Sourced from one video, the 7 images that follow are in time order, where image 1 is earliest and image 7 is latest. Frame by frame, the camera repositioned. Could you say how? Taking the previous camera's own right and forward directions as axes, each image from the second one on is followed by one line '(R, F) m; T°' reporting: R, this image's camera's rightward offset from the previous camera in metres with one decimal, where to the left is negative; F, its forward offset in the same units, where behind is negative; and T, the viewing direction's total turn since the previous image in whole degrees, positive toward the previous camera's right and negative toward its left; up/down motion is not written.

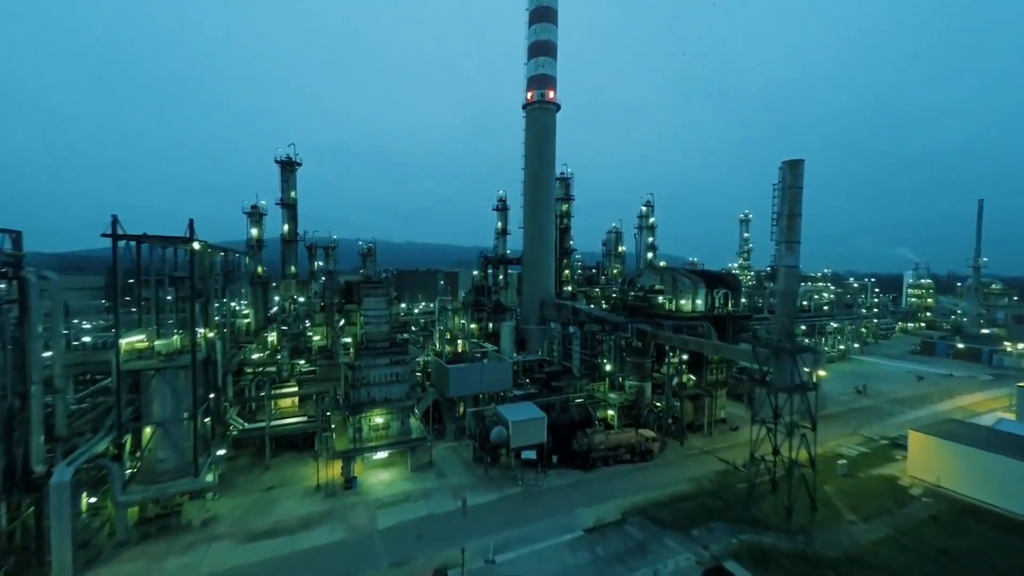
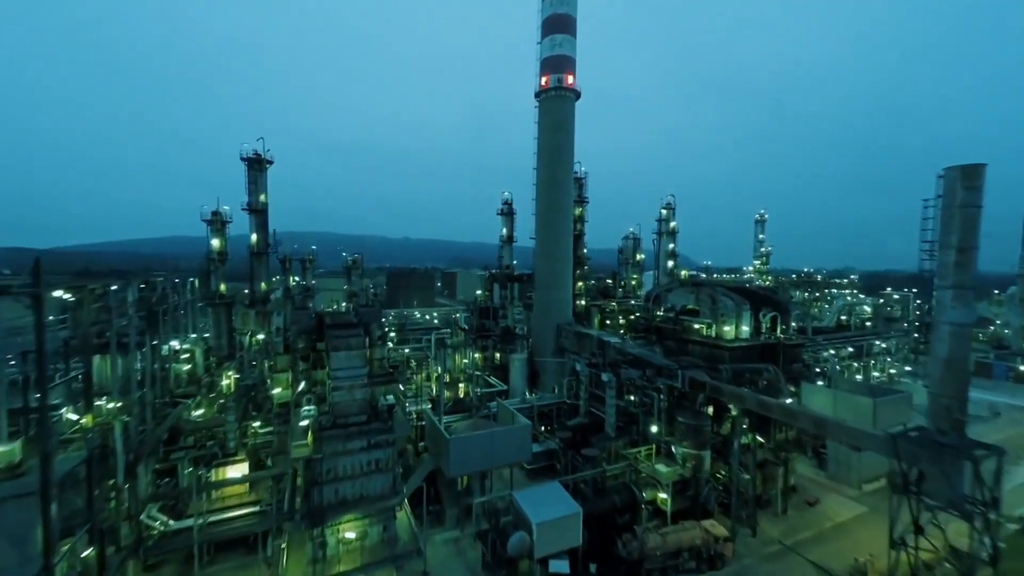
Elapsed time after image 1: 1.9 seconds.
(-0.7, +4.3) m; 0°
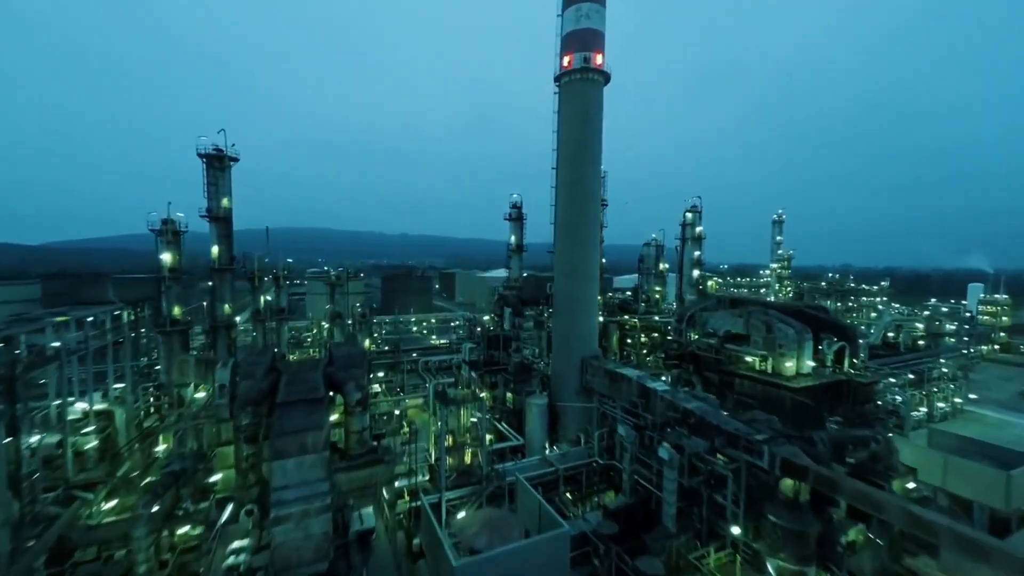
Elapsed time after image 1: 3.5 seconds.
(-0.8, +4.1) m; 0°
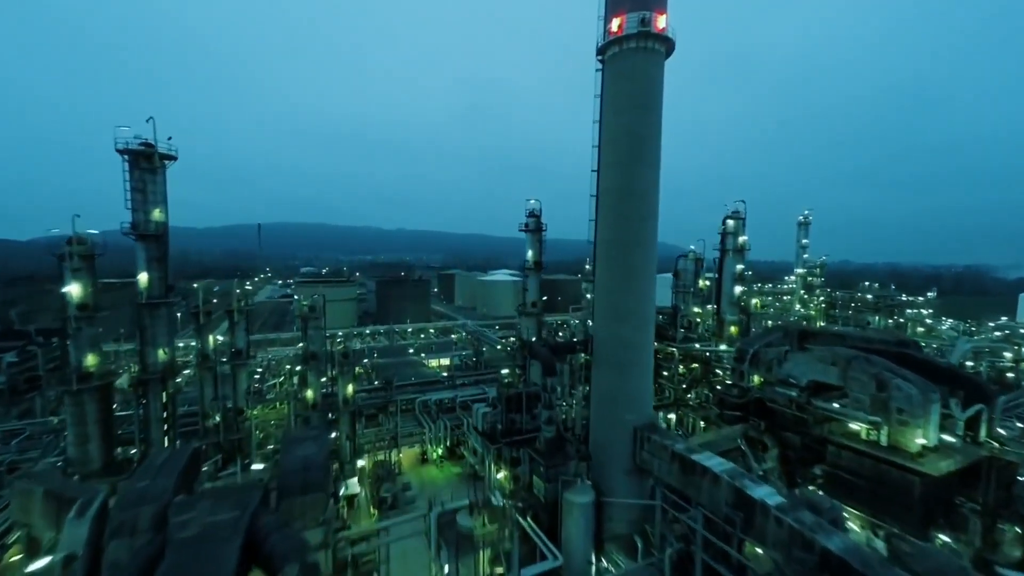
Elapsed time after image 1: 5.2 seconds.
(-1.0, +4.9) m; 0°
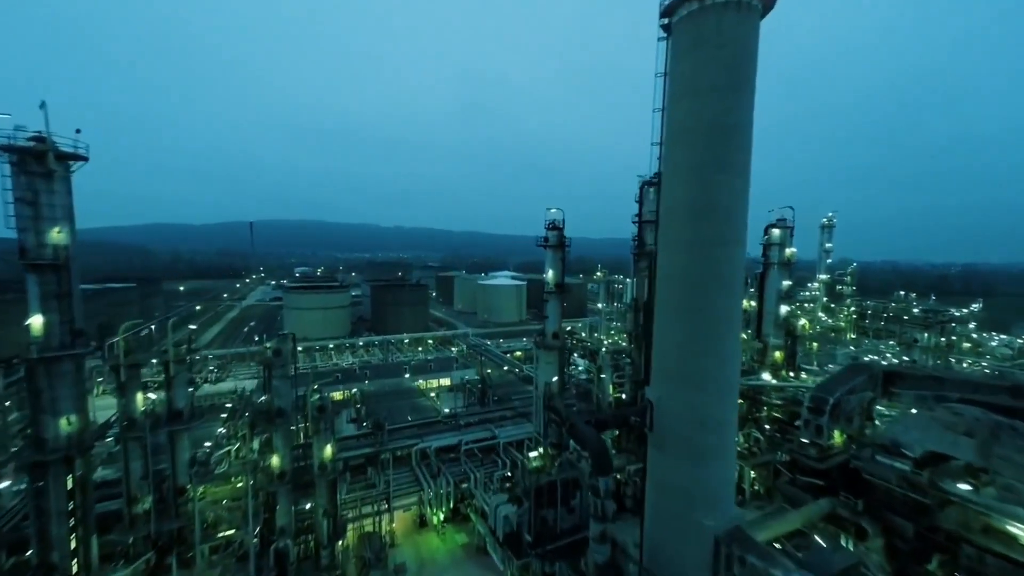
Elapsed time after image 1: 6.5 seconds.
(-0.9, +4.1) m; 0°
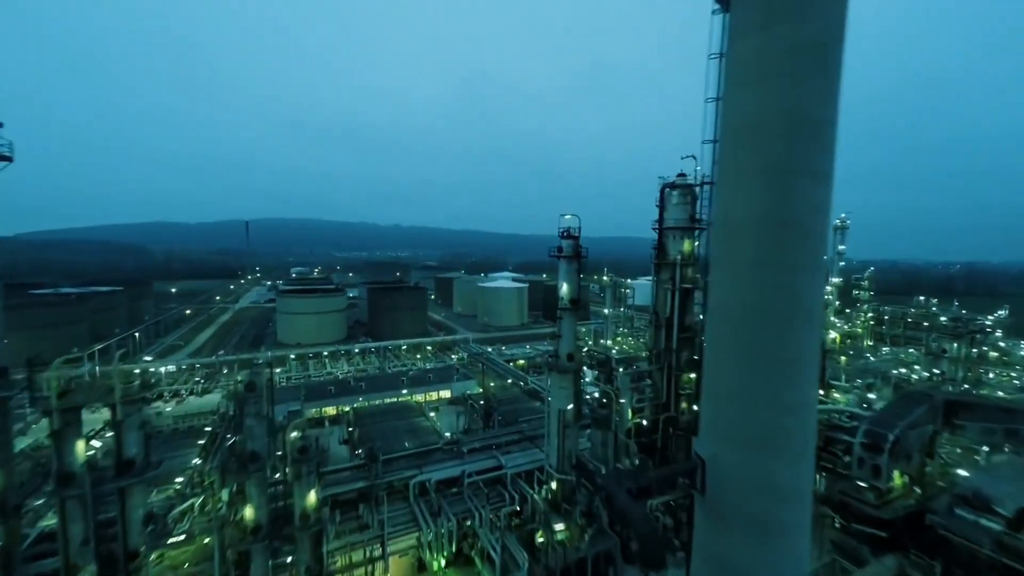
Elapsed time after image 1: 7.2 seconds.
(-0.5, +2.1) m; 0°
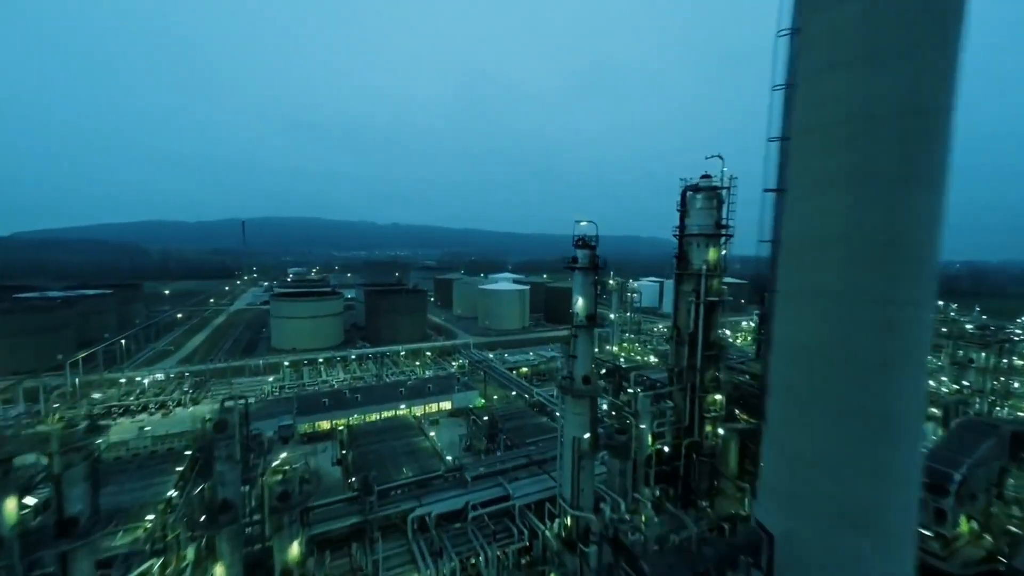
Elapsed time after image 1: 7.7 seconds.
(-0.4, +1.8) m; 0°
